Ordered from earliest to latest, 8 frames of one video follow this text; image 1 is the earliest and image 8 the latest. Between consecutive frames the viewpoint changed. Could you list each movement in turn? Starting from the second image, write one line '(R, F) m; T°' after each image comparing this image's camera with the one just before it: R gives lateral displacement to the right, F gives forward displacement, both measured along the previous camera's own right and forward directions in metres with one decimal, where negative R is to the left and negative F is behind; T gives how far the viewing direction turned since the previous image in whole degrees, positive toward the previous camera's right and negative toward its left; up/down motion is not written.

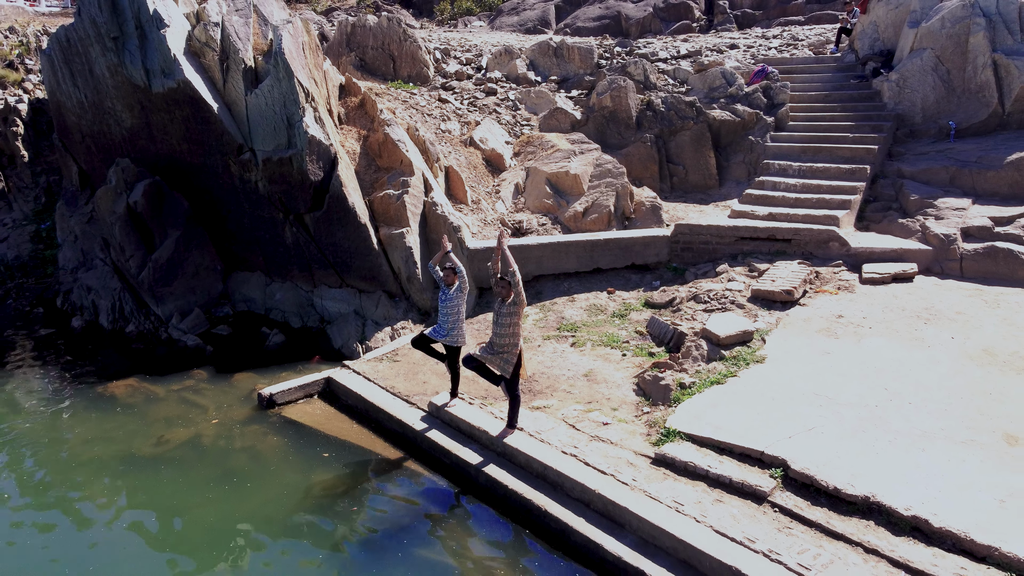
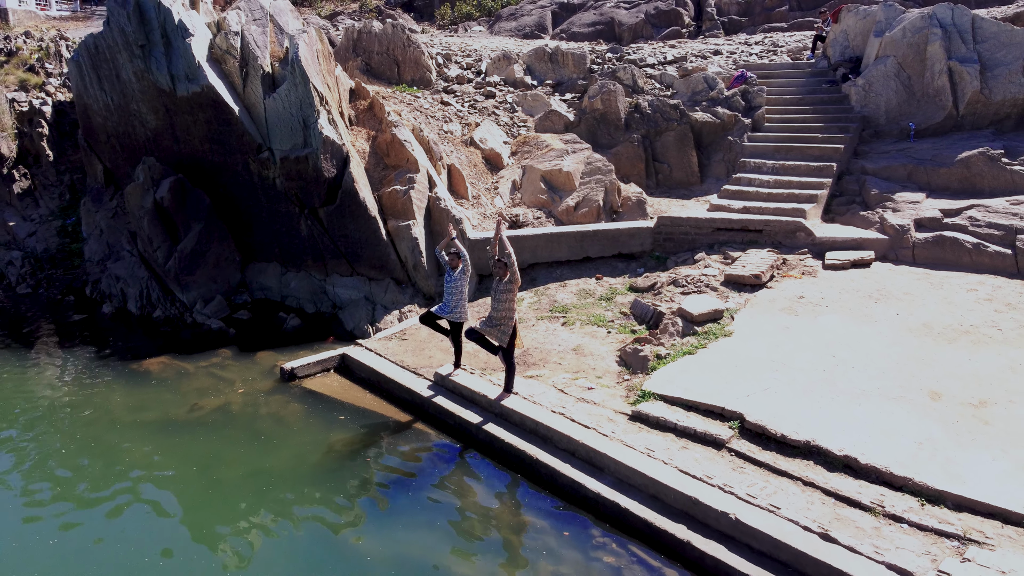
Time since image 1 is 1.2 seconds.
(0.0, -0.9) m; 0°
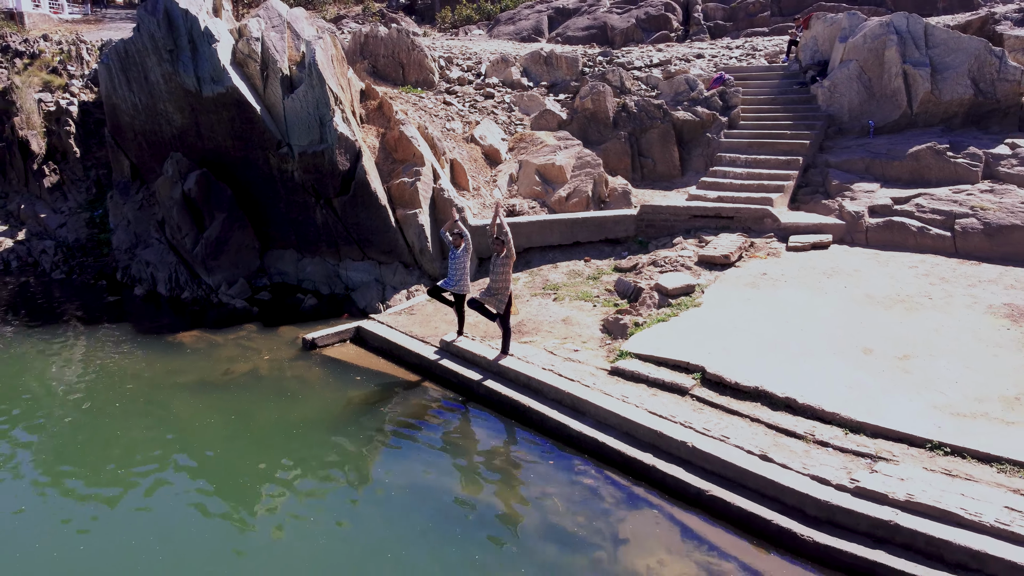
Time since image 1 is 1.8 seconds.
(0.0, -1.1) m; 0°
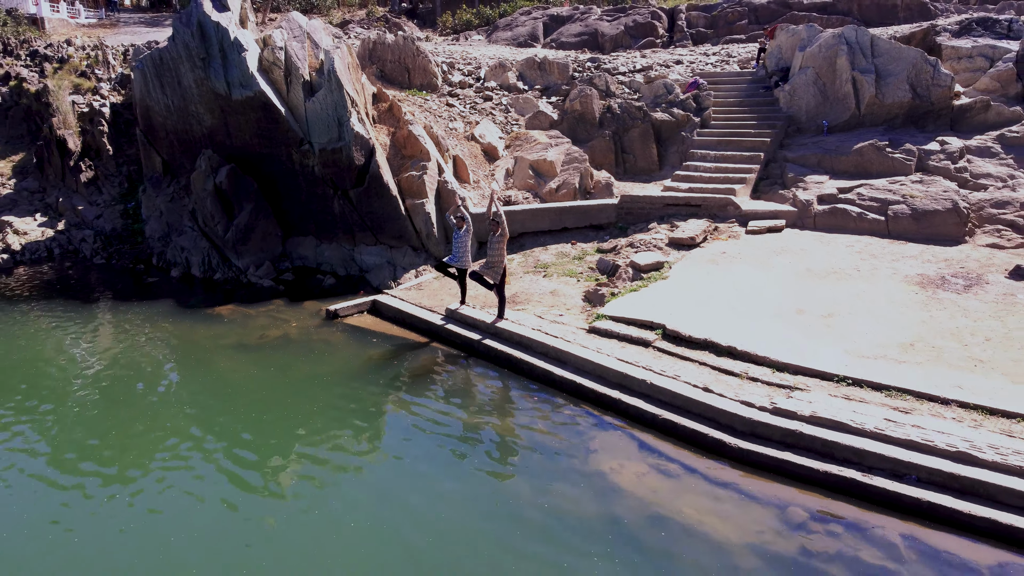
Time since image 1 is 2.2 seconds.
(+0.1, -1.5) m; 0°
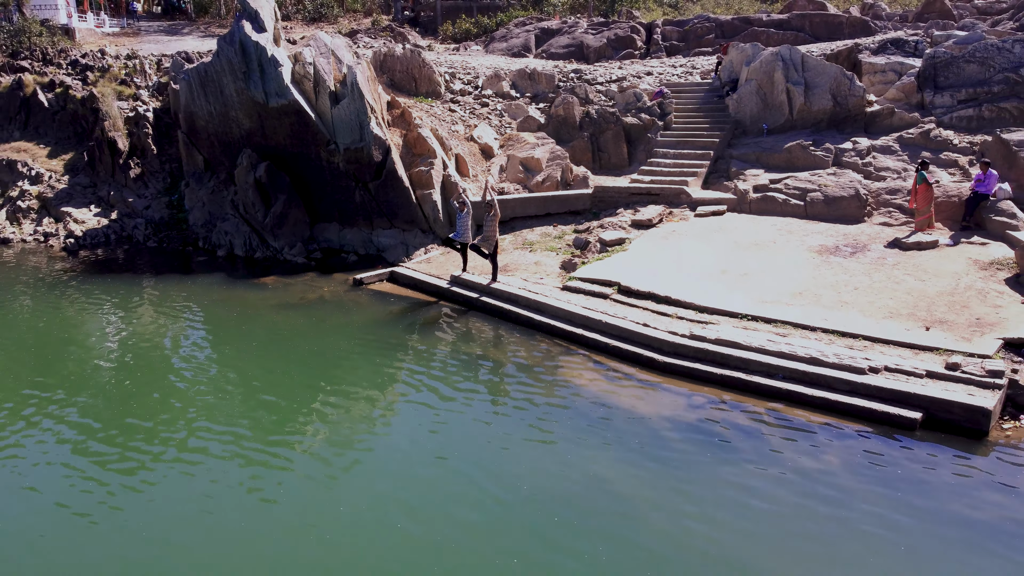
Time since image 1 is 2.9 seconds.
(+0.1, -2.6) m; 0°
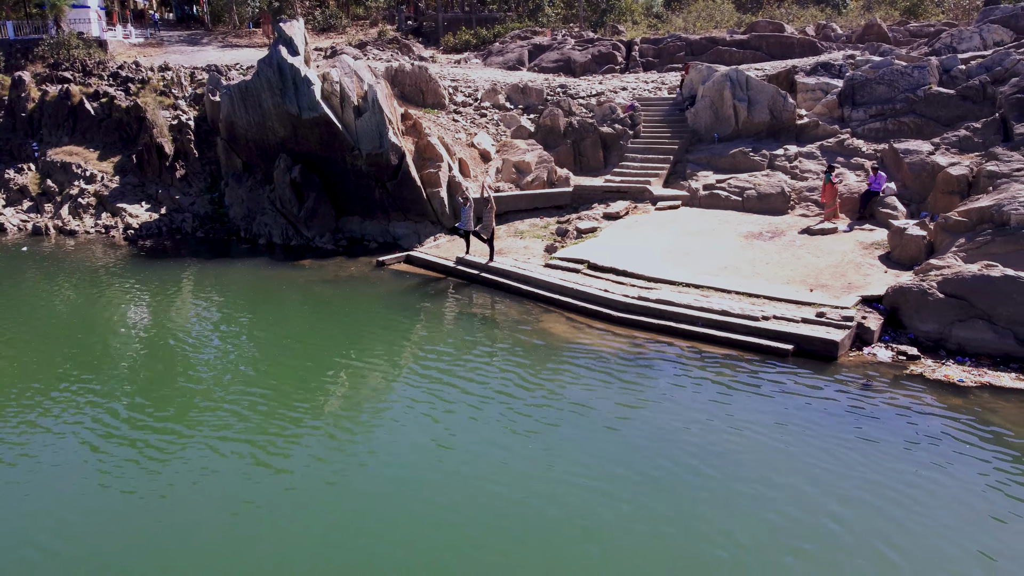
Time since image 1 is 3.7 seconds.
(+0.1, -3.1) m; 0°
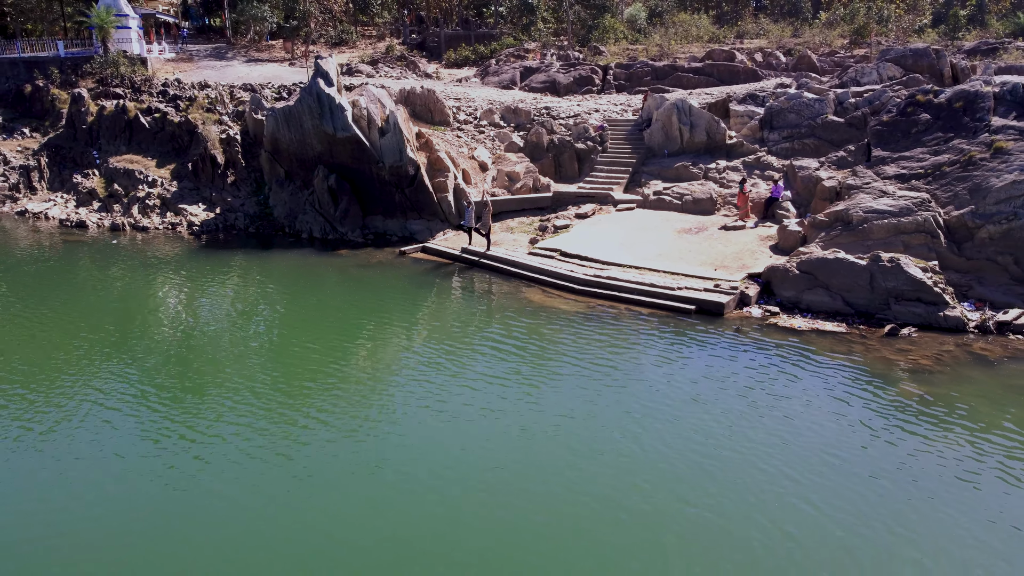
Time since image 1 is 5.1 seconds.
(+0.1, -4.9) m; 0°
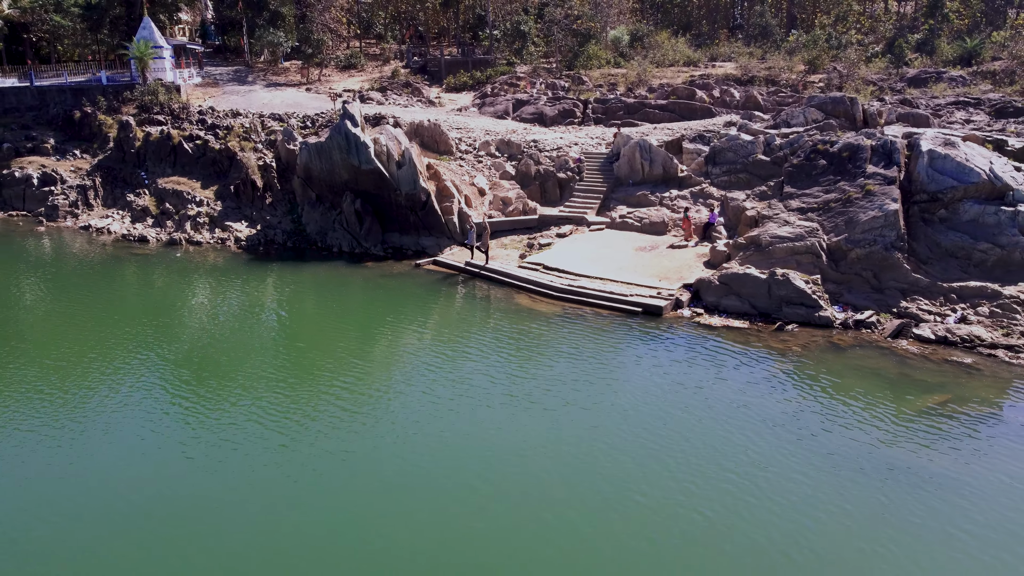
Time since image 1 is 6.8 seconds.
(0.0, -5.3) m; 0°
